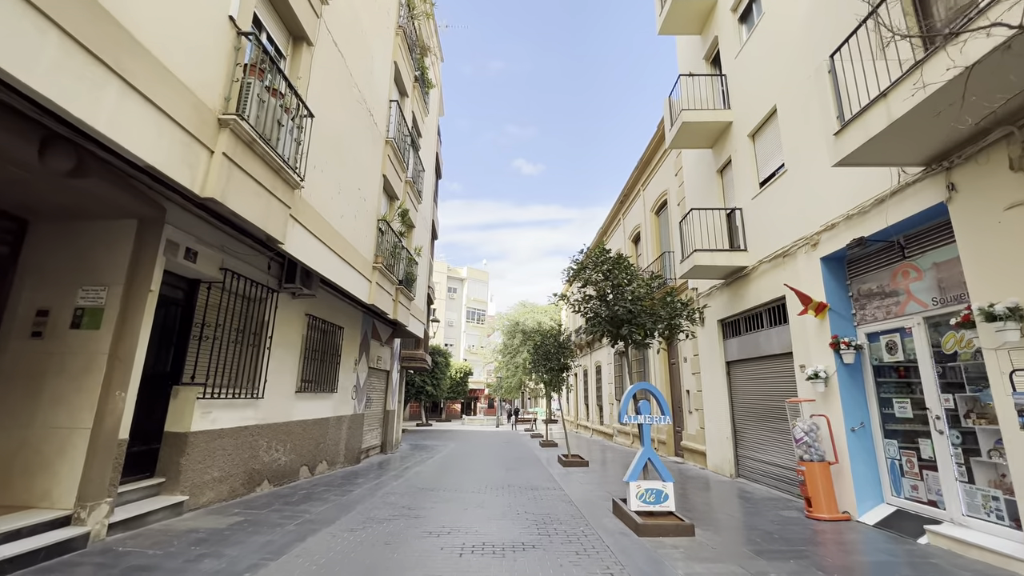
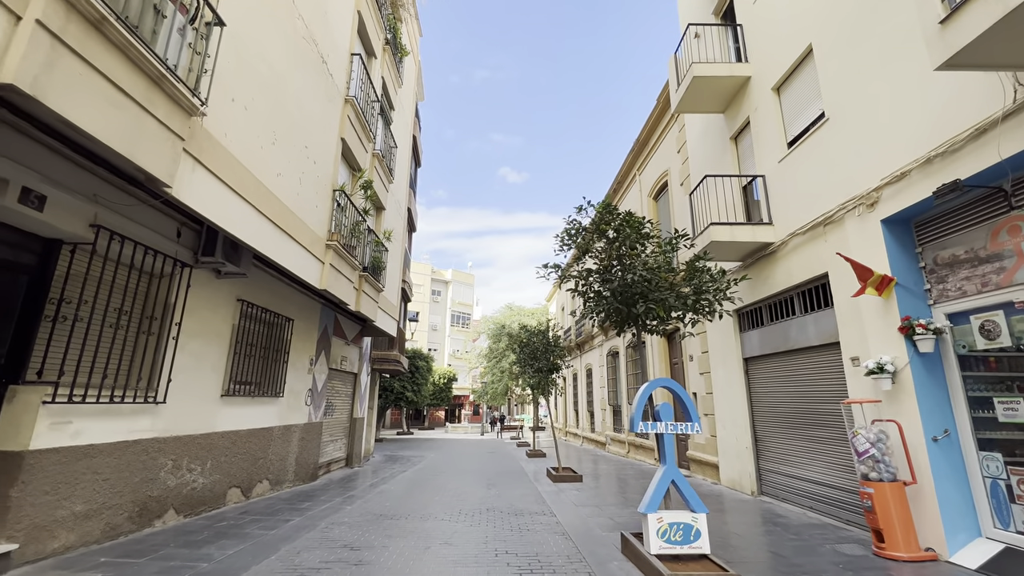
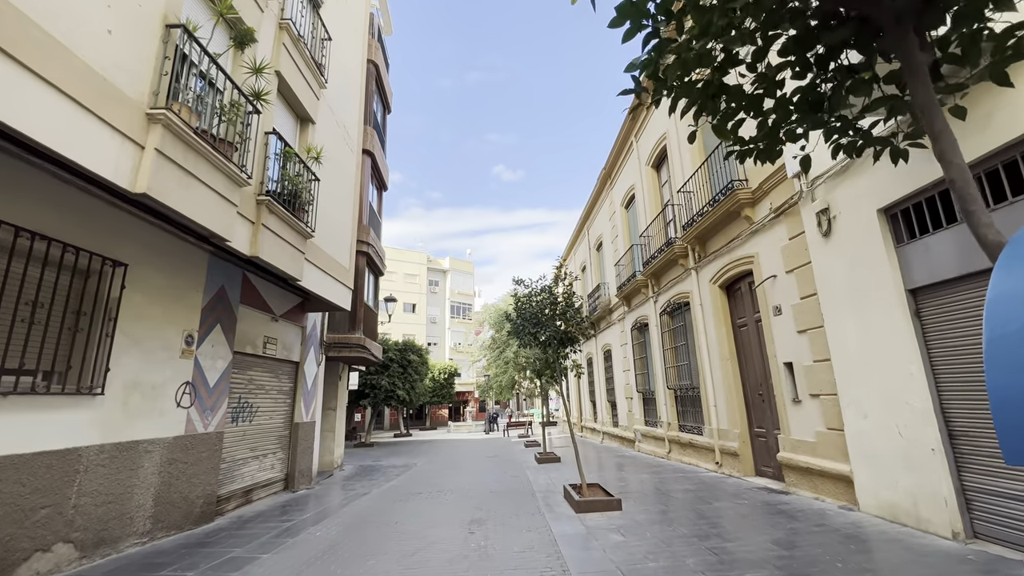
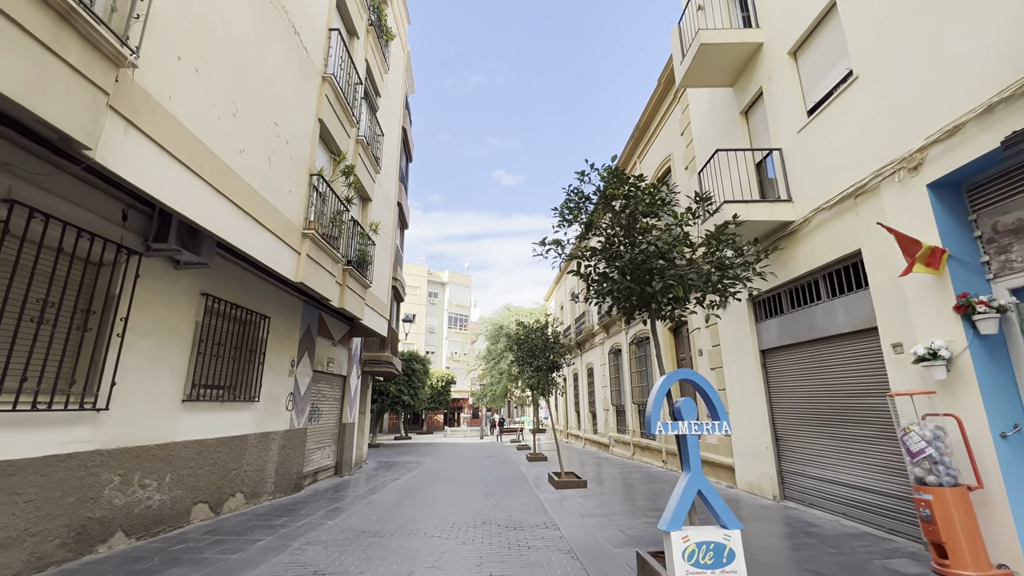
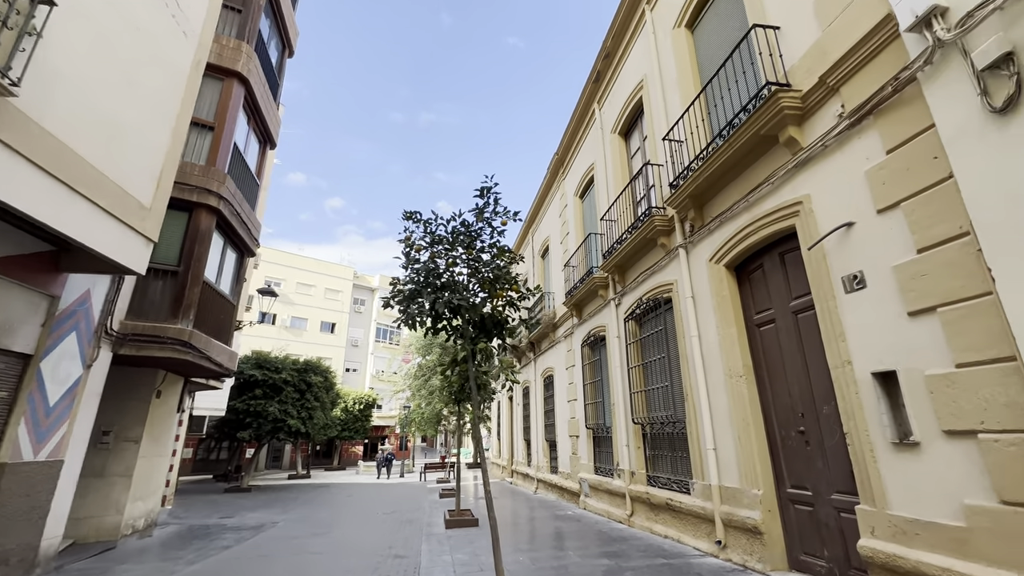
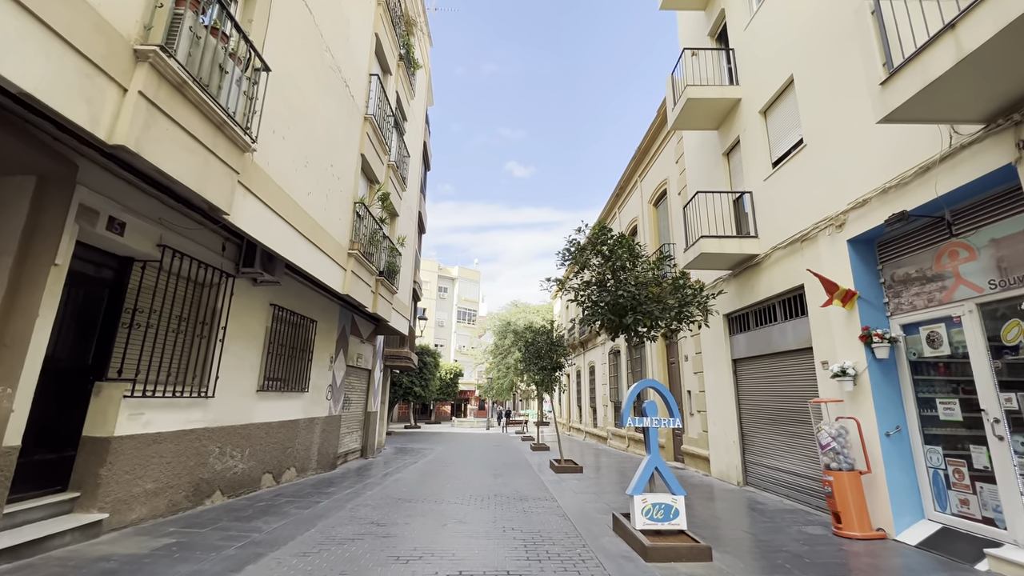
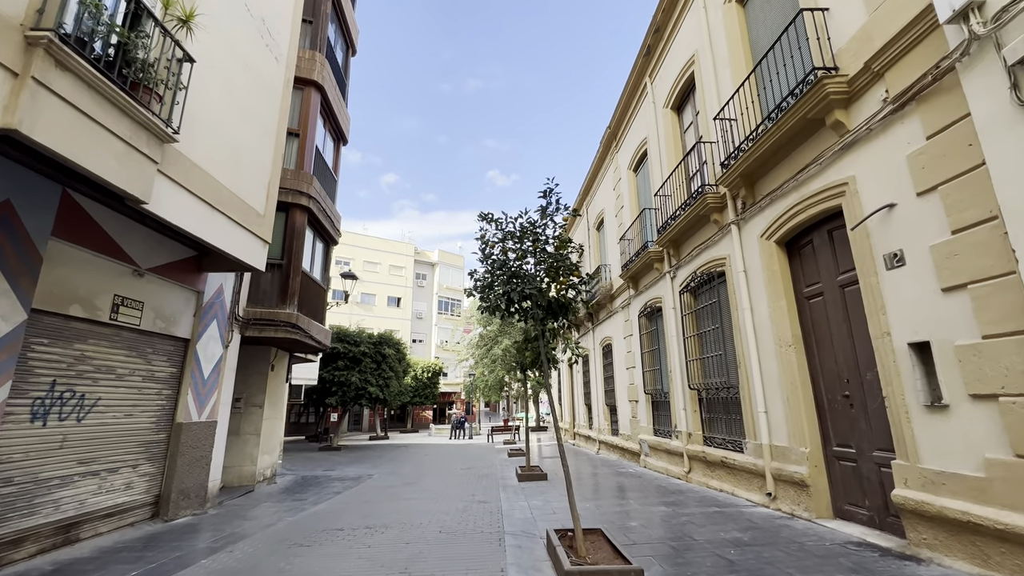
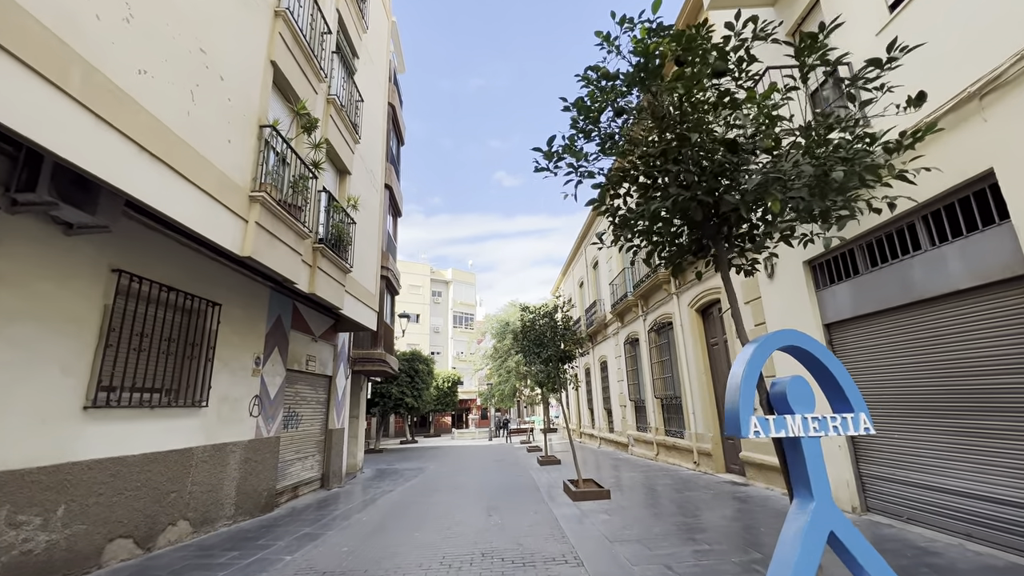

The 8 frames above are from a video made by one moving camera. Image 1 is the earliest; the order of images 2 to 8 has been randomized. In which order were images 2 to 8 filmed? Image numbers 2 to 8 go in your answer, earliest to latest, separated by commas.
6, 2, 4, 8, 3, 7, 5
